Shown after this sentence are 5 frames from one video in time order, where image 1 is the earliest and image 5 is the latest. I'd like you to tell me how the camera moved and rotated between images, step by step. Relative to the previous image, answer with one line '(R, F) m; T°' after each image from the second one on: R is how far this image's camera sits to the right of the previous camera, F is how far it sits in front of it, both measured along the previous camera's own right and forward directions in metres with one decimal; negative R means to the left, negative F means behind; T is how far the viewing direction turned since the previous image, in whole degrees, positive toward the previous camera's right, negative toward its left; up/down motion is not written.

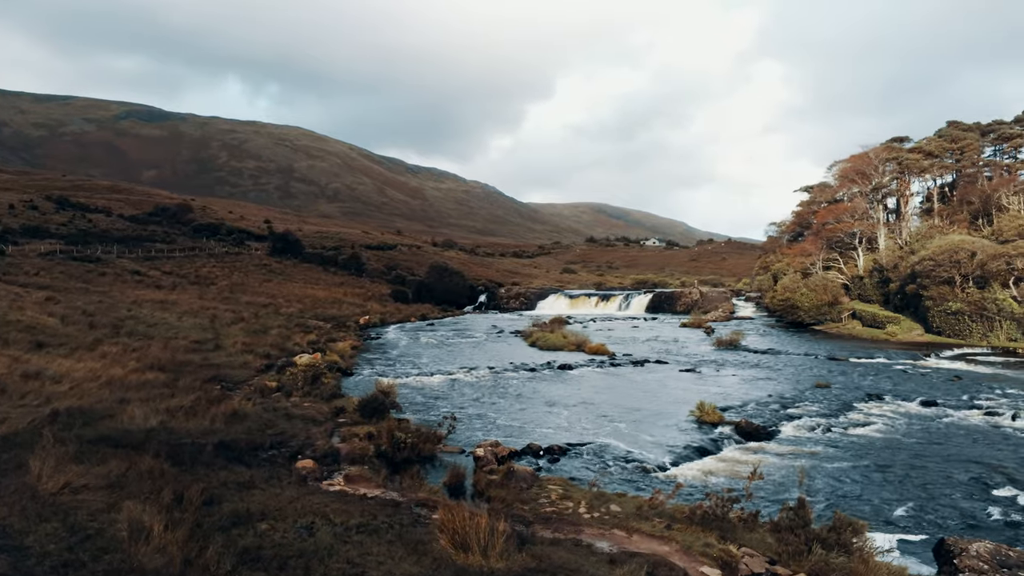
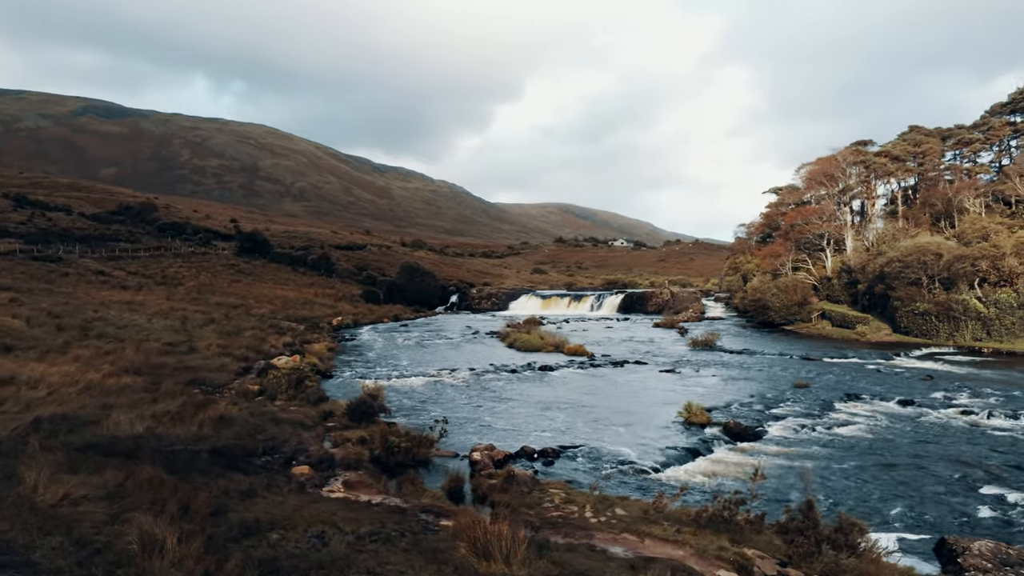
(-0.4, +0.1) m; +3°
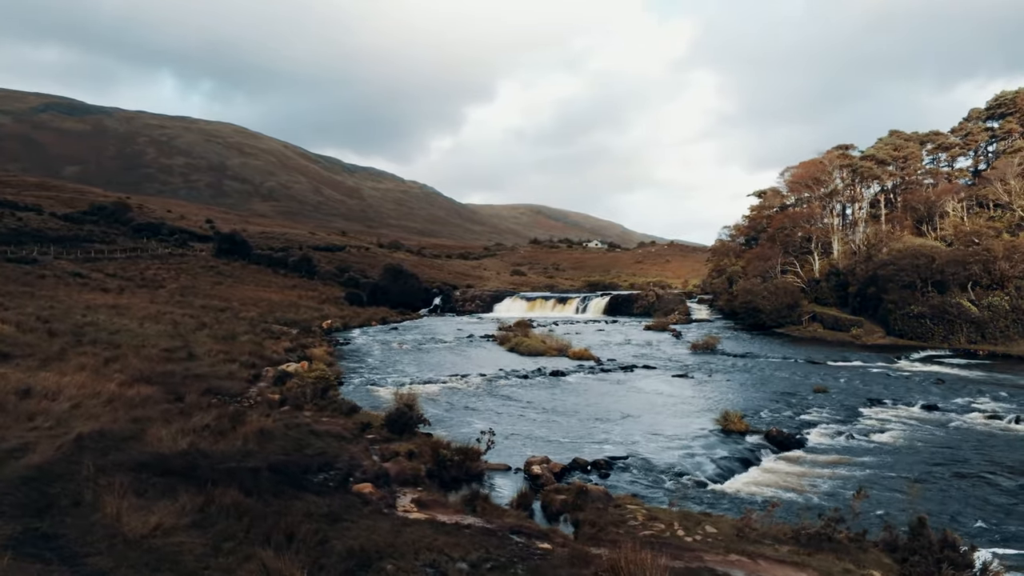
(-1.3, +0.3) m; +2°
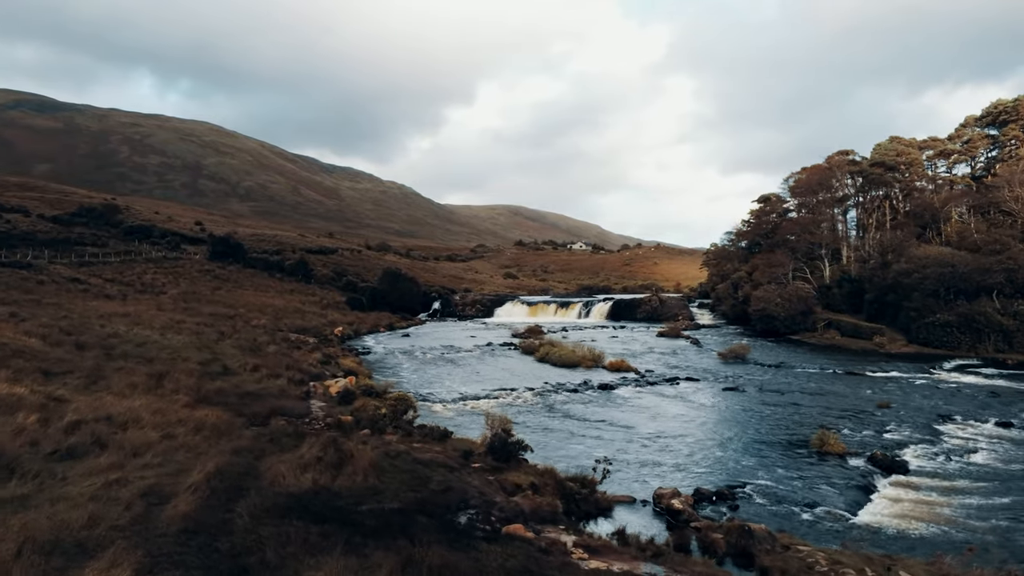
(-2.3, +0.4) m; +1°
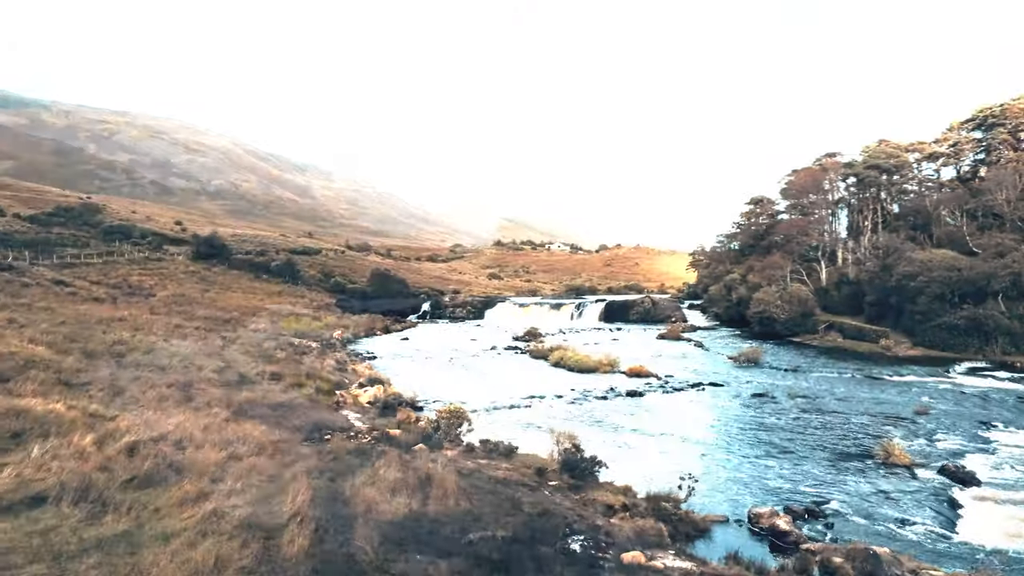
(-1.7, +0.4) m; +2°
